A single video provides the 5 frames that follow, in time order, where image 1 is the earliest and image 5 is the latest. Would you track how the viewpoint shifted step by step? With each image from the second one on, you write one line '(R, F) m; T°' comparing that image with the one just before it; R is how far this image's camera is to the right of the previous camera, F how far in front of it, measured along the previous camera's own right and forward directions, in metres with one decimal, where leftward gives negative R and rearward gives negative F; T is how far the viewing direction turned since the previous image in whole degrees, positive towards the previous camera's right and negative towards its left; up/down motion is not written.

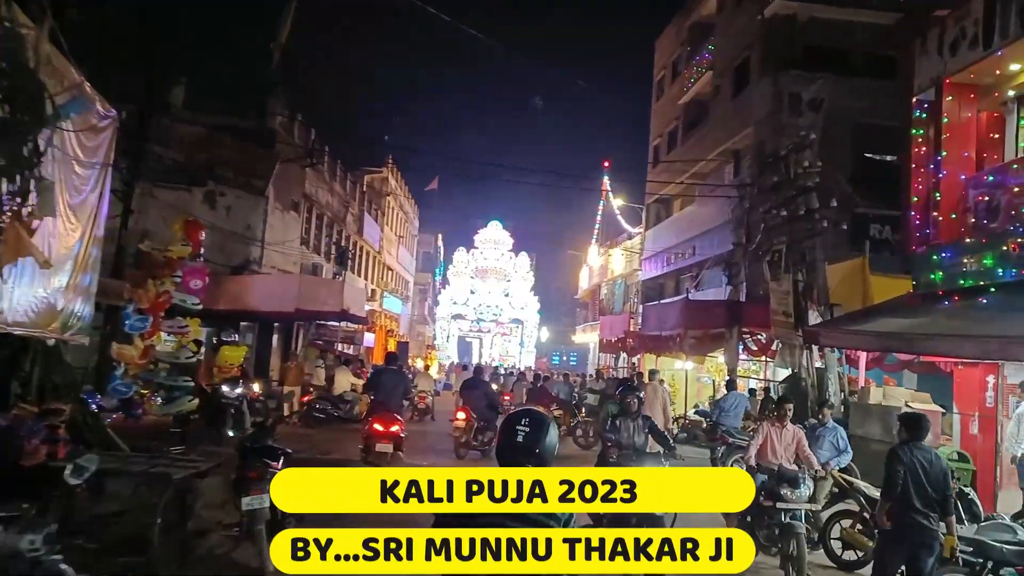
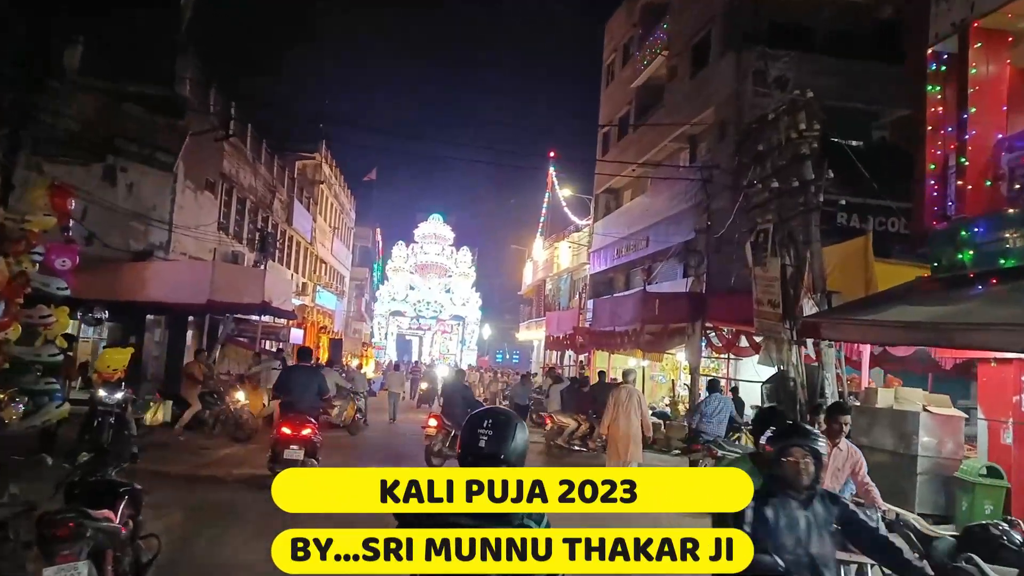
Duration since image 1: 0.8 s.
(0.0, +1.8) m; +4°
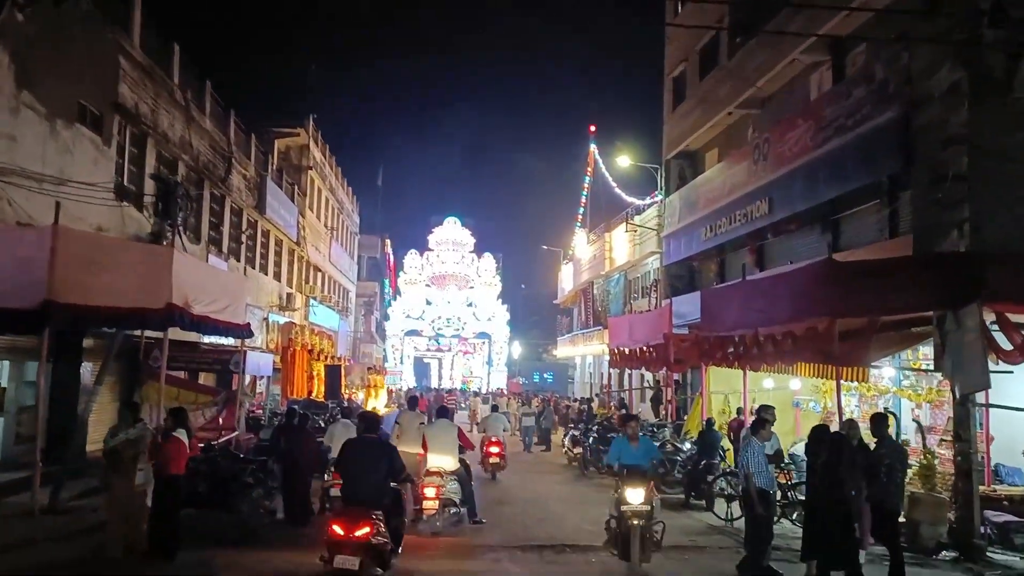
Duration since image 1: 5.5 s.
(-1.1, +8.0) m; -1°
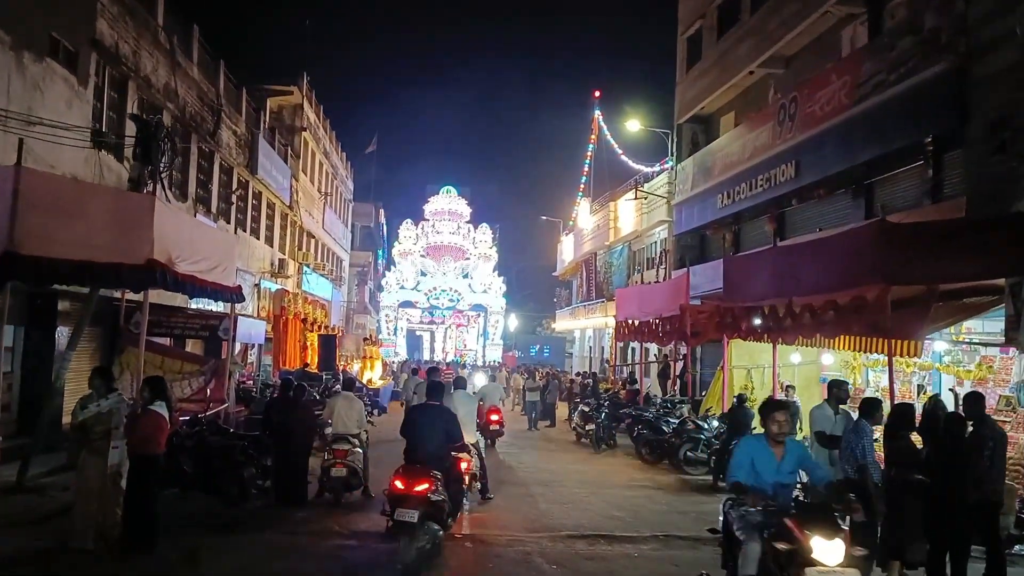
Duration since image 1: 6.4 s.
(-0.4, +1.1) m; +1°
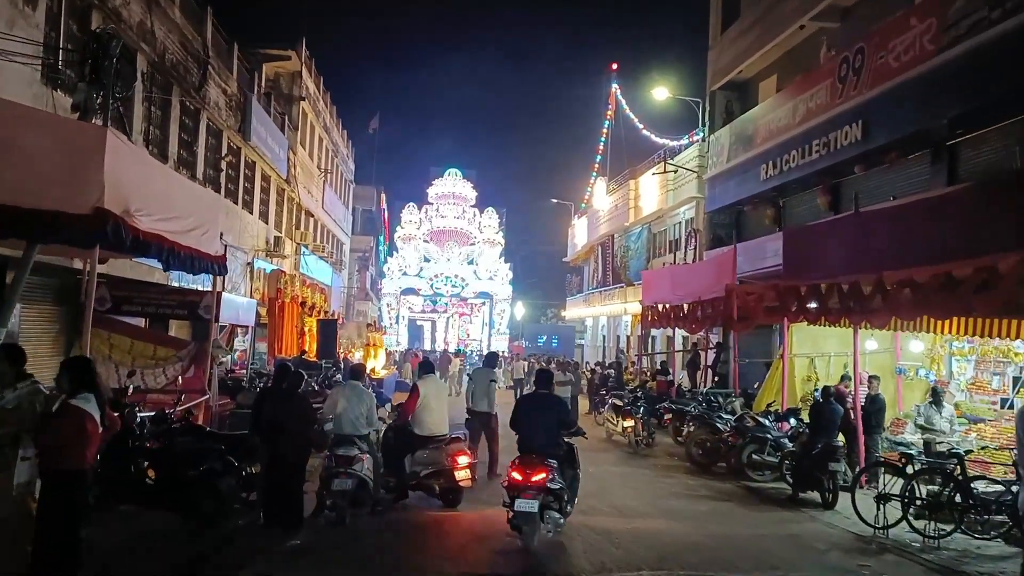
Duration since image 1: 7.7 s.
(-0.5, +2.0) m; 0°
